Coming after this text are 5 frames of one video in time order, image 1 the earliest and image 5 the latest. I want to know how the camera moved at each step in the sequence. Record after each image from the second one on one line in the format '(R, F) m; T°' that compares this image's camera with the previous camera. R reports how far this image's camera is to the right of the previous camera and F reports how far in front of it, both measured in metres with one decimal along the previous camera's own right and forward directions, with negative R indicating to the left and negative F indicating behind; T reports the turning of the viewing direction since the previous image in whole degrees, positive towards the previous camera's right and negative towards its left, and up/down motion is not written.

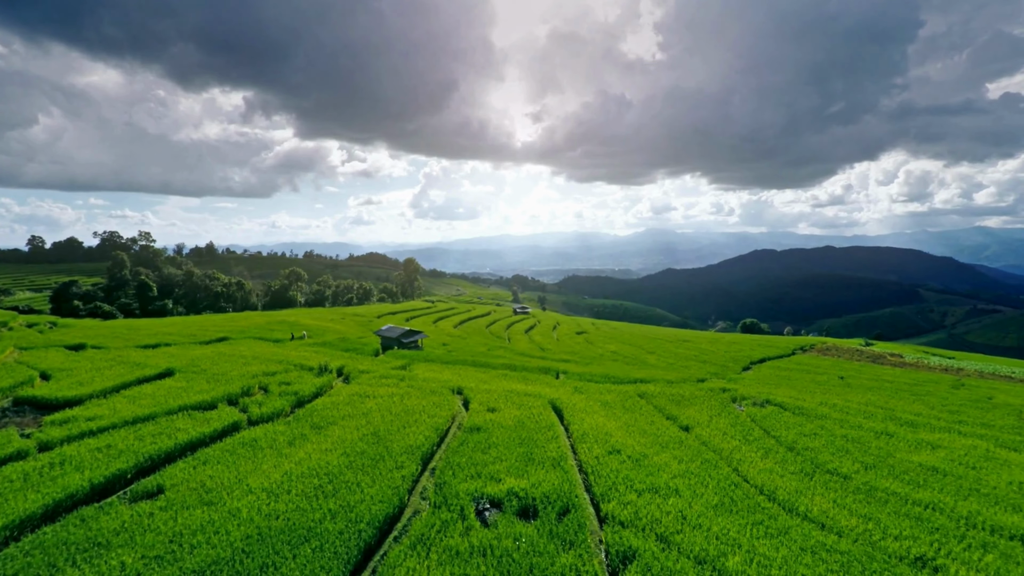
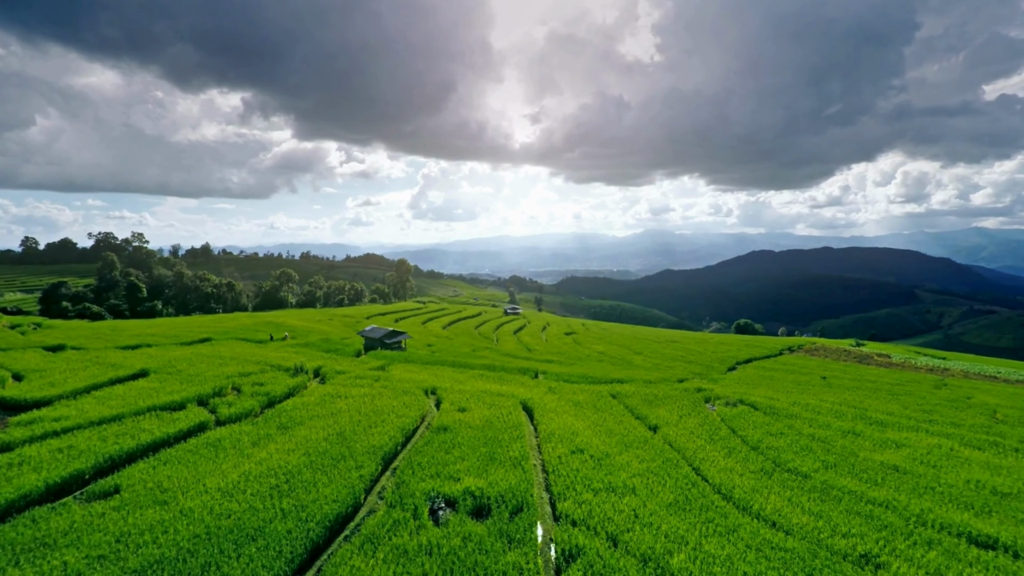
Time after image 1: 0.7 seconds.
(+2.0, -0.1) m; 0°
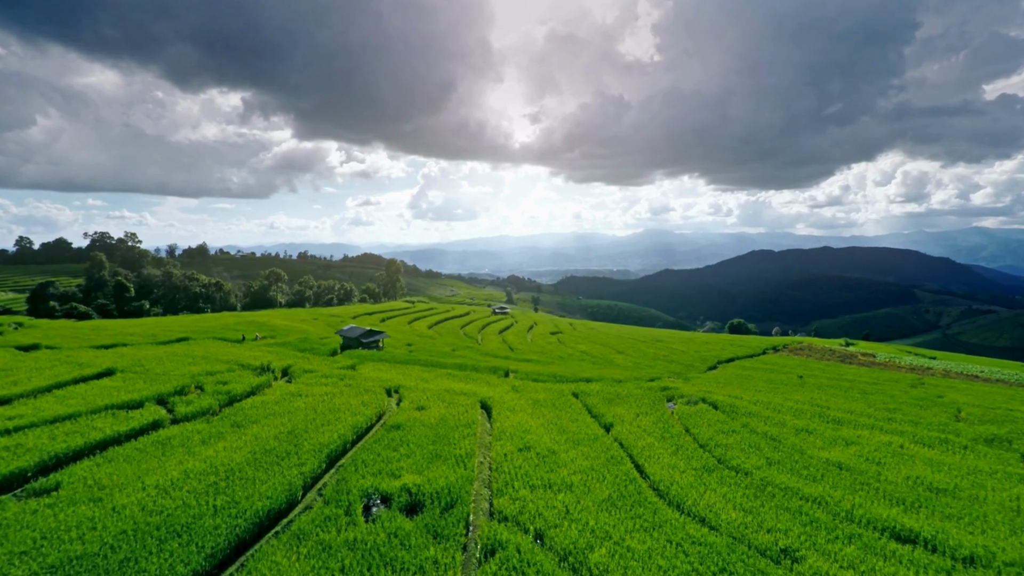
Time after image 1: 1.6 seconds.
(+3.0, -0.2) m; 0°
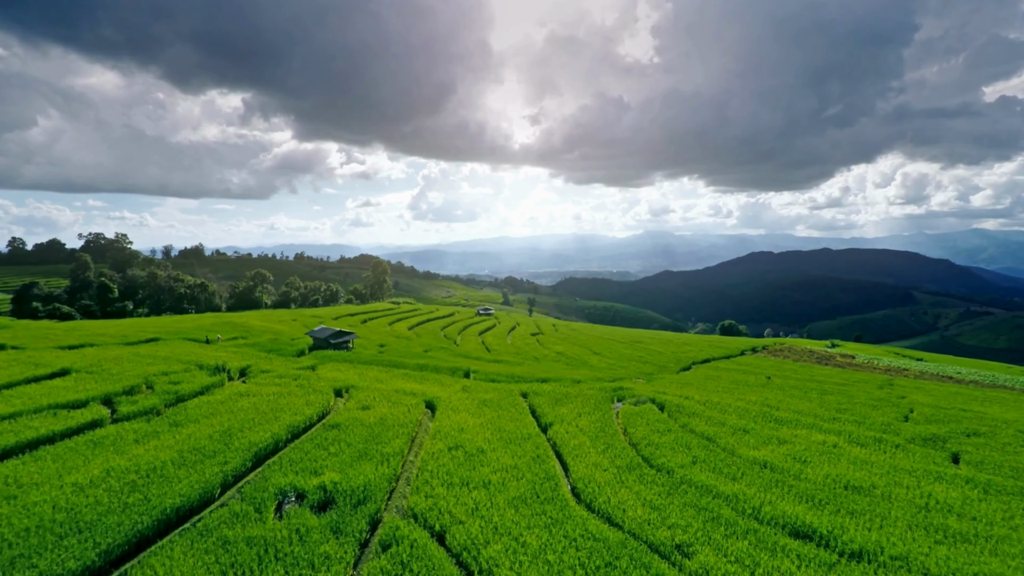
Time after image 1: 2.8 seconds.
(+4.1, -0.4) m; 0°
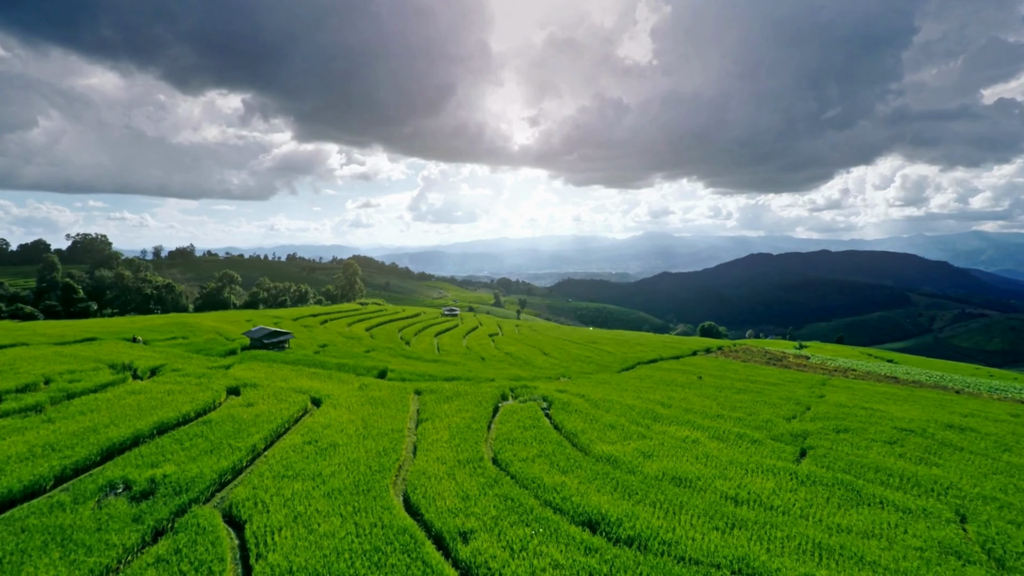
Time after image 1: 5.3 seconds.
(+8.7, -0.9) m; 0°
